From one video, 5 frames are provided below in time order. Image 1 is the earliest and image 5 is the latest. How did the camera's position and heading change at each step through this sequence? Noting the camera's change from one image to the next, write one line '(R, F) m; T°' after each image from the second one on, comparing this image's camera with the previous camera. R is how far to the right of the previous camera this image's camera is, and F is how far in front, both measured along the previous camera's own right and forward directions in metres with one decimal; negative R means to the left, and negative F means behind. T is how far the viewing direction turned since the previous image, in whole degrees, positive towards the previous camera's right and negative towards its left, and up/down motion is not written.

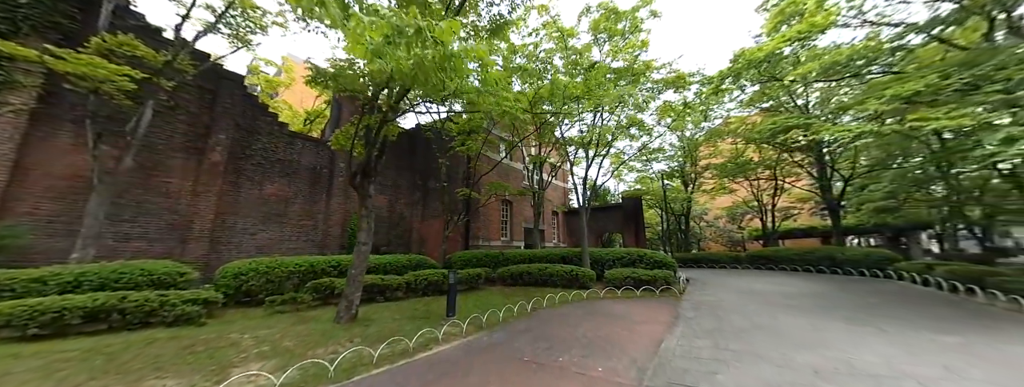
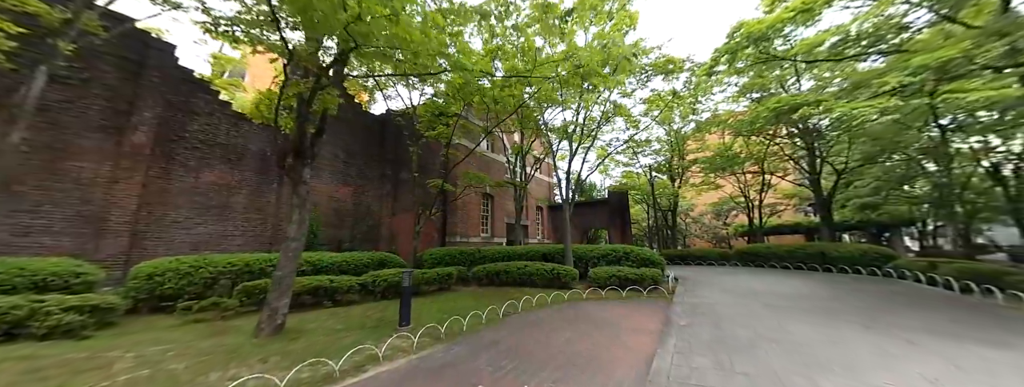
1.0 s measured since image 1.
(+0.4, +0.9) m; +2°
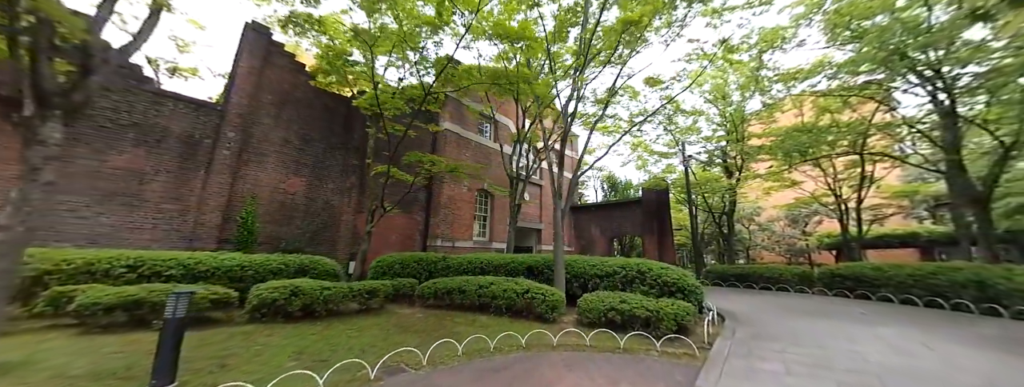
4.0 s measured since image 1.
(+1.9, +2.8) m; -9°
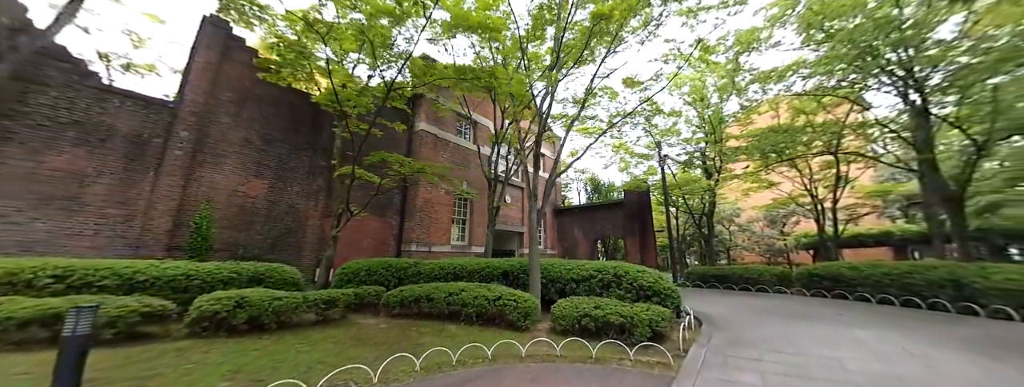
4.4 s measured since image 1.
(+0.4, +0.3) m; +2°
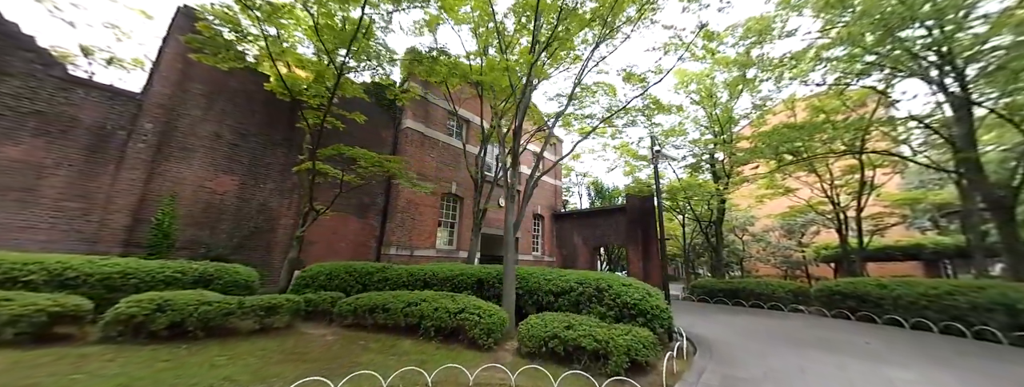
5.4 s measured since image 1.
(+0.7, +0.7) m; -2°
